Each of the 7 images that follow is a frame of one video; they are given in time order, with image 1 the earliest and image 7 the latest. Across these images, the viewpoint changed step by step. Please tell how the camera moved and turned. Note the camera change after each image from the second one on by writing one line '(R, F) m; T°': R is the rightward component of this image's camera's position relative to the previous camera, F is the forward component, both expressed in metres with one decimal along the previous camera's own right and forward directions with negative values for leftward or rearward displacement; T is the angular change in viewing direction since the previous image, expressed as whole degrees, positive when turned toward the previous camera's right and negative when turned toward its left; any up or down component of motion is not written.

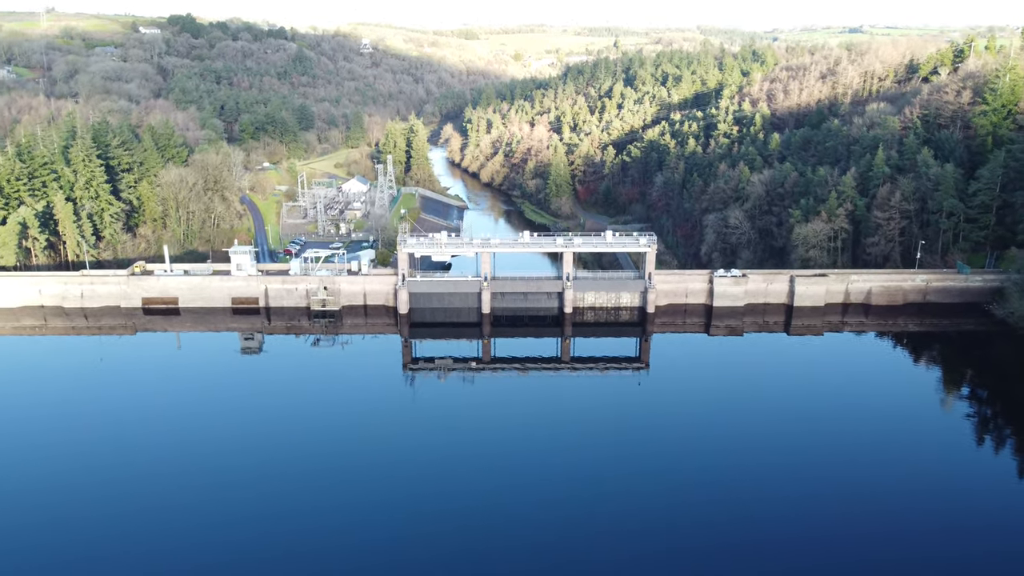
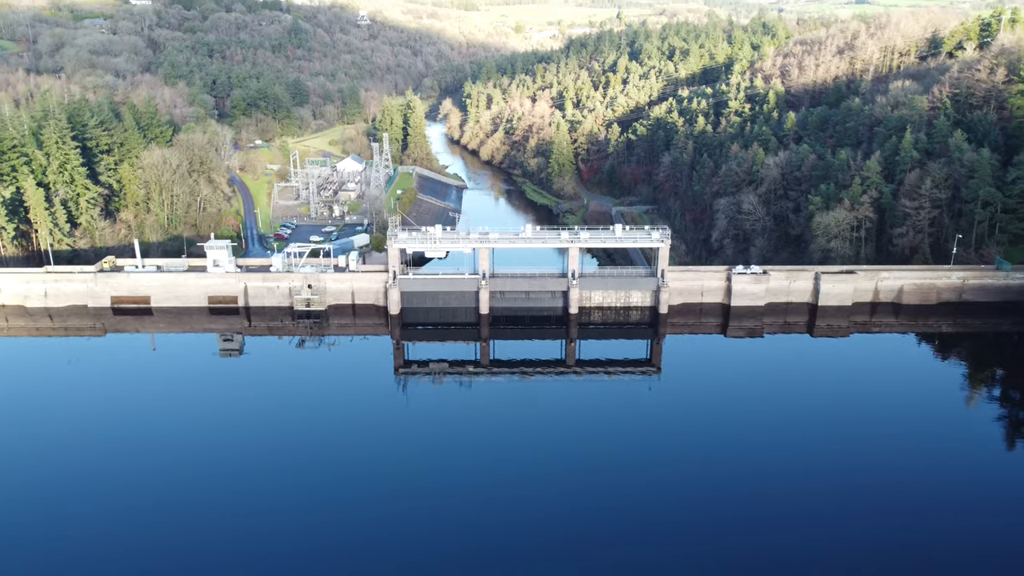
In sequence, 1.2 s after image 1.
(0.0, +3.8) m; 0°
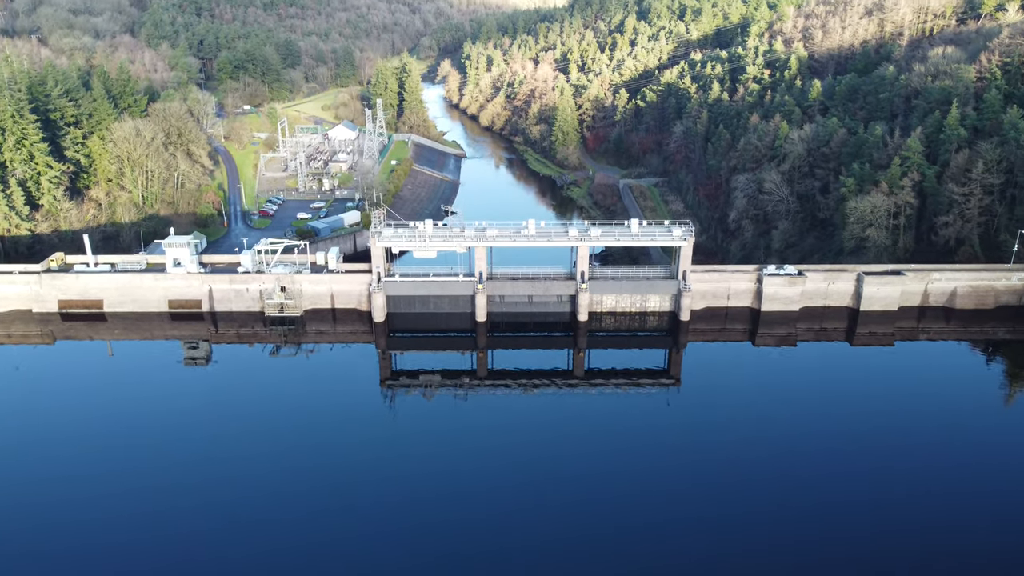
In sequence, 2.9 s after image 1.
(0.0, +5.3) m; 0°
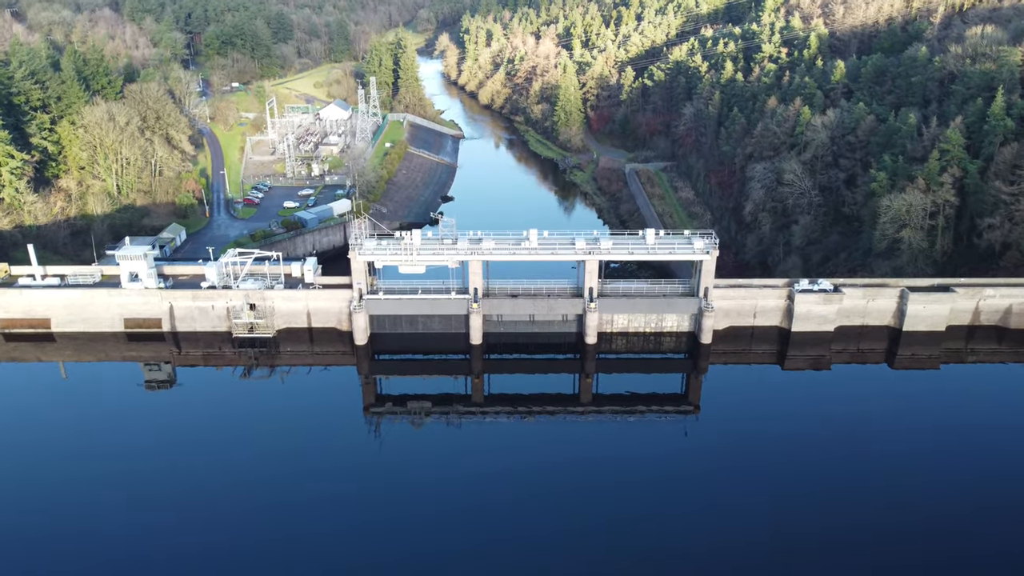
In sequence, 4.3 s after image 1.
(+0.1, +4.4) m; 0°
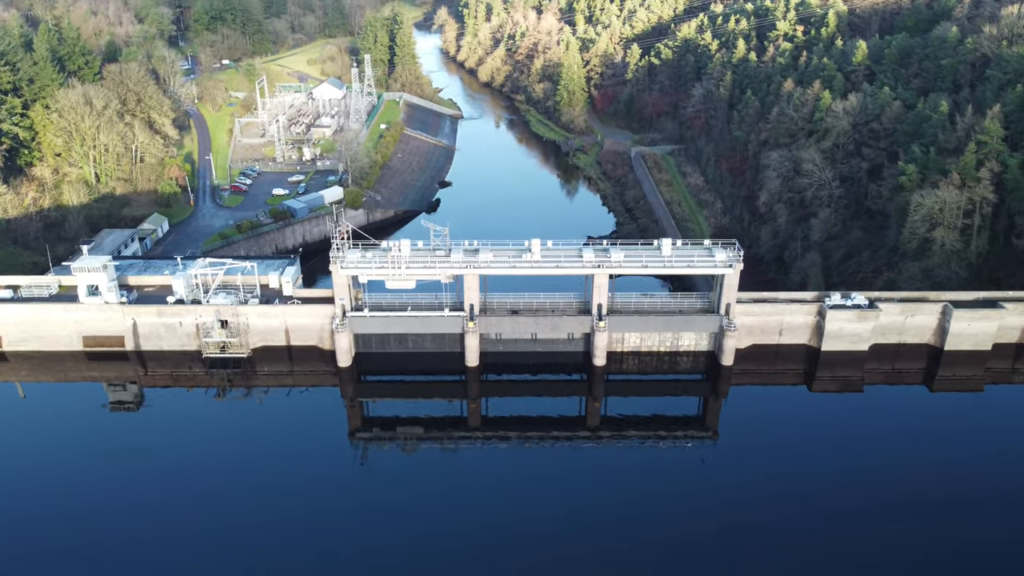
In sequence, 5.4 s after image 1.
(0.0, +3.4) m; 0°
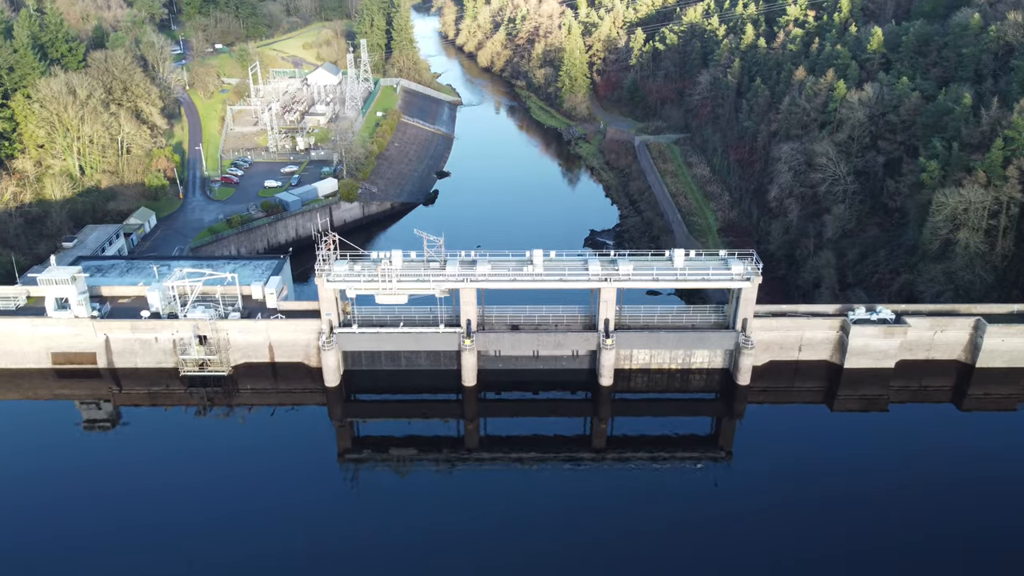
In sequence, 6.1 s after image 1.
(0.0, +2.2) m; 0°
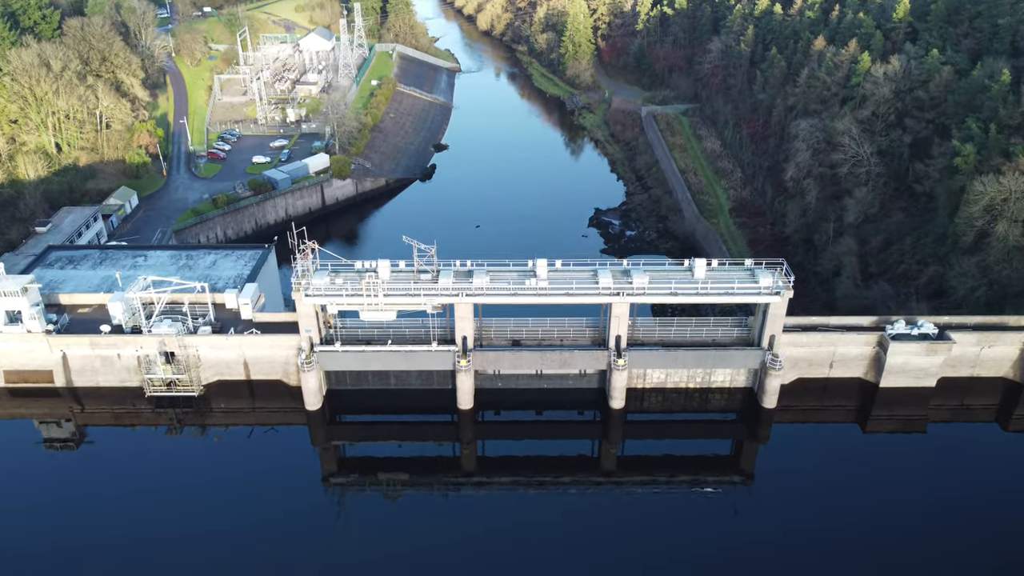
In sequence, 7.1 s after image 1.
(0.0, +3.0) m; 0°
